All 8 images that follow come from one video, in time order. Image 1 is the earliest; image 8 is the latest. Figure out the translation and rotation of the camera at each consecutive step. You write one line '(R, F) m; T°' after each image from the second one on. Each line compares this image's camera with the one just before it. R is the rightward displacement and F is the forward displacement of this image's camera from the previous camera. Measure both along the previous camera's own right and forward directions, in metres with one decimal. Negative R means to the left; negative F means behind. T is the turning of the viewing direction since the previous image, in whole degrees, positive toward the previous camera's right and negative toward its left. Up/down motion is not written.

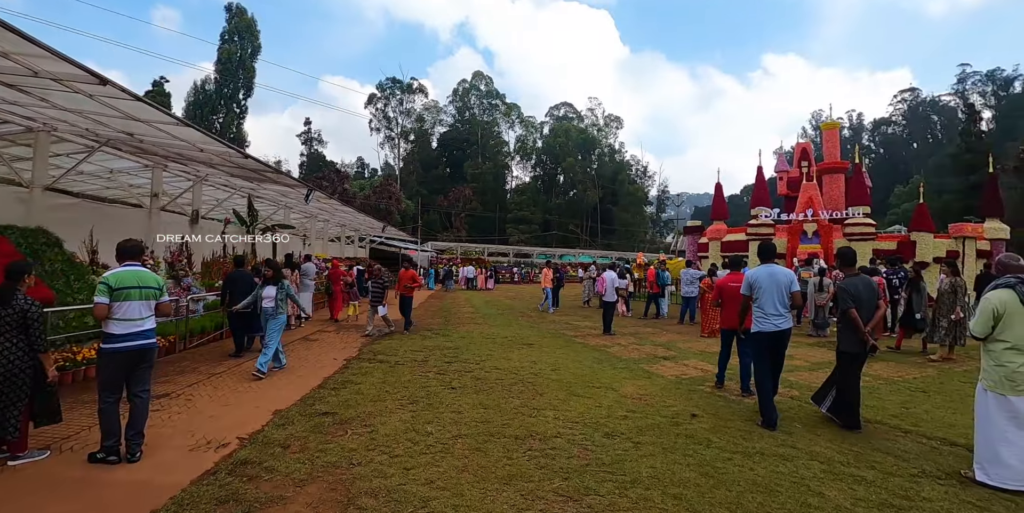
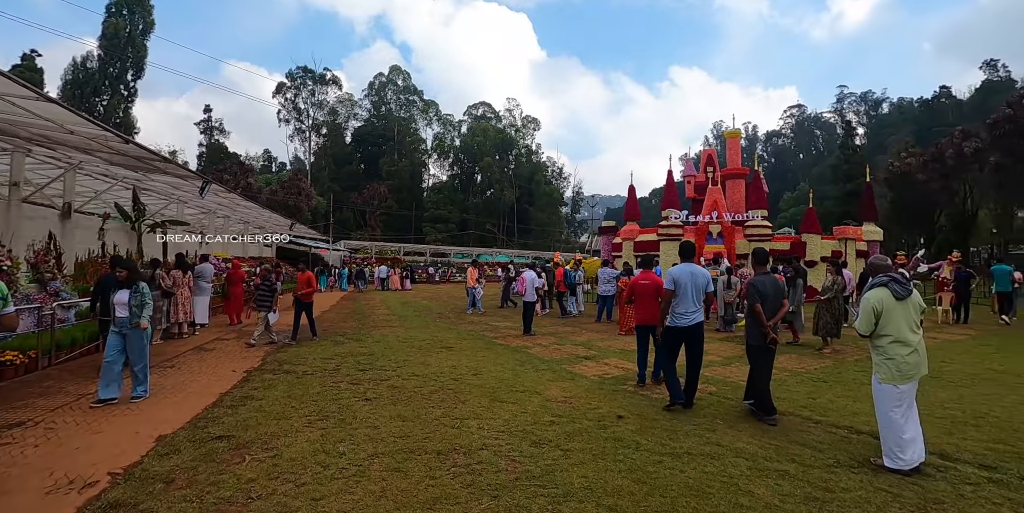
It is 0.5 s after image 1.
(0.0, +0.3) m; +9°
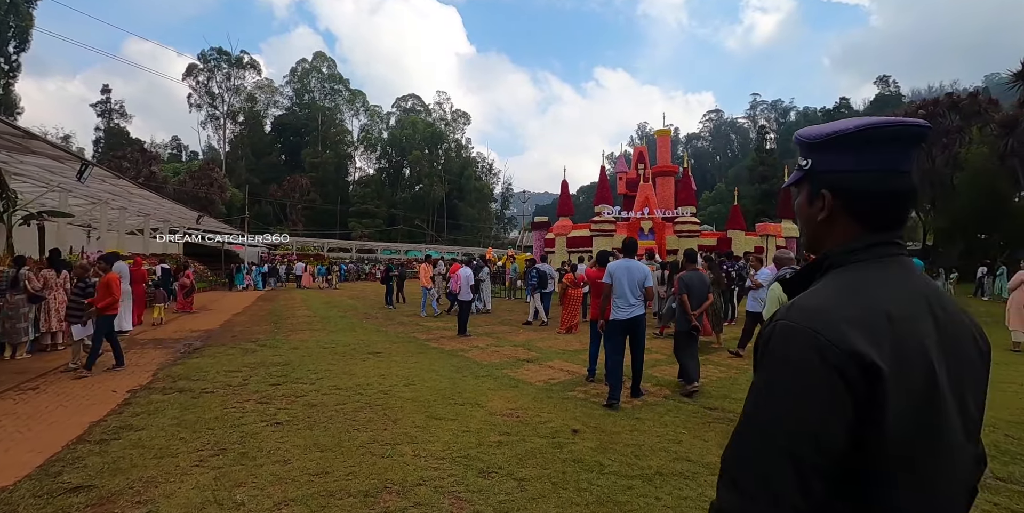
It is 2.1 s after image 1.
(-0.1, +0.6) m; +8°
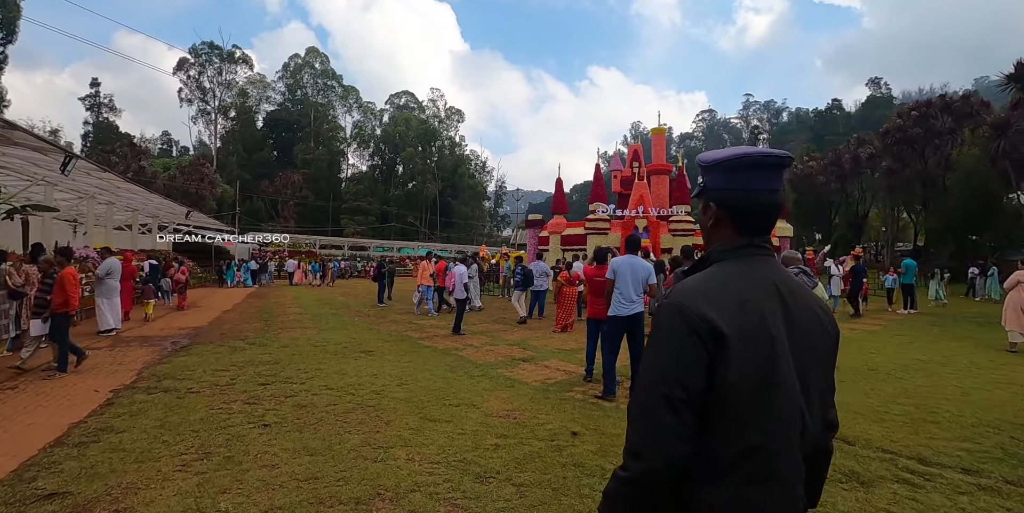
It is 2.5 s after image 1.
(0.0, +0.1) m; +1°
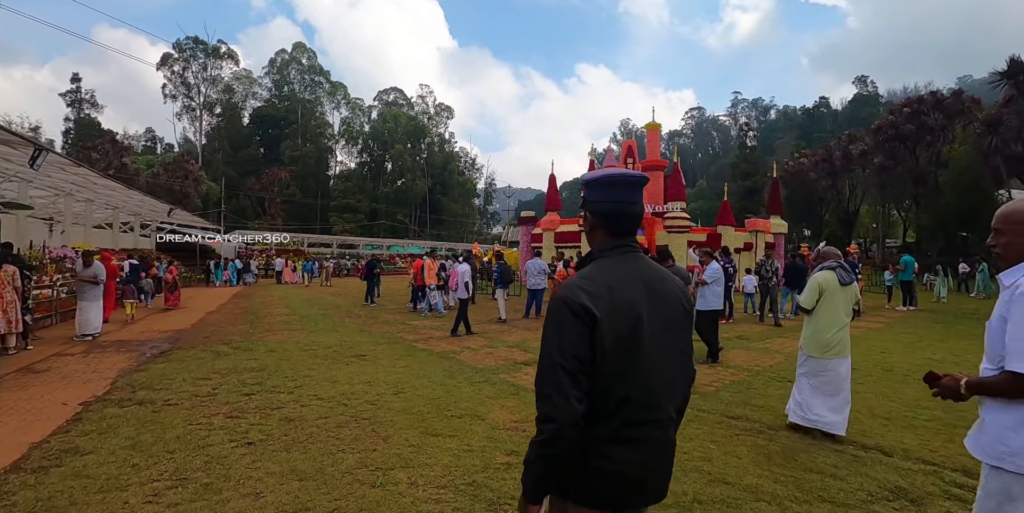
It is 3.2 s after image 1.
(-0.2, +0.4) m; +1°
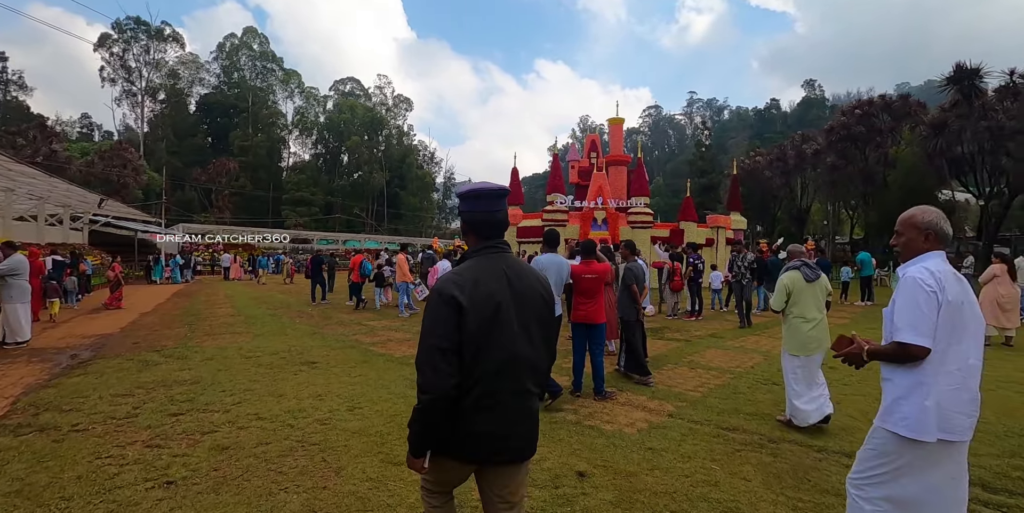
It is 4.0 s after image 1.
(-0.1, +0.5) m; +5°
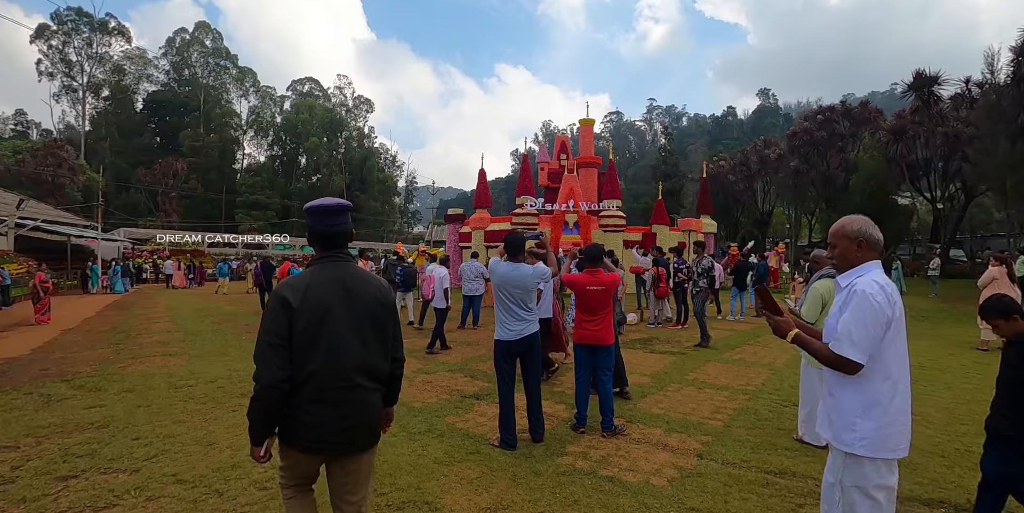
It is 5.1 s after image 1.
(-0.2, +0.9) m; +4°
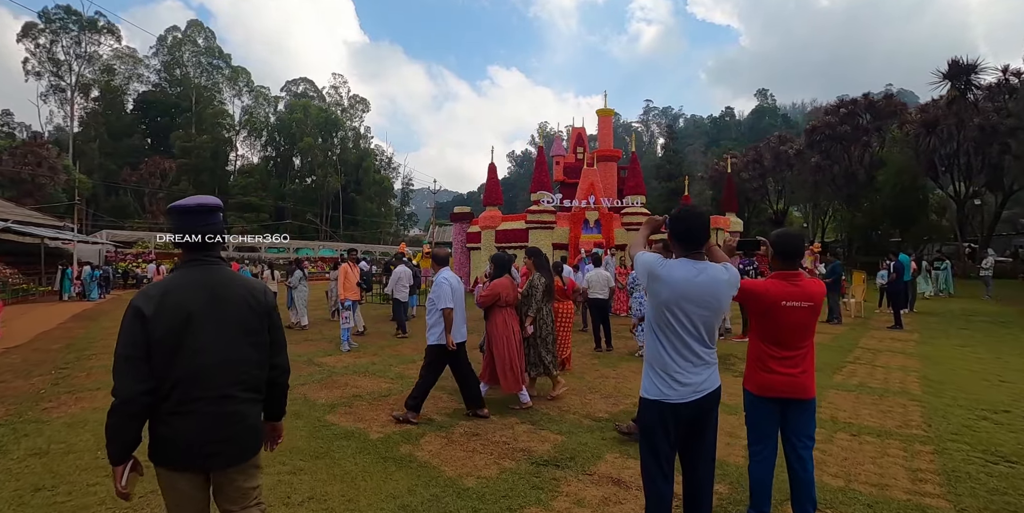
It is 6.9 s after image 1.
(-0.7, +1.8) m; +1°
